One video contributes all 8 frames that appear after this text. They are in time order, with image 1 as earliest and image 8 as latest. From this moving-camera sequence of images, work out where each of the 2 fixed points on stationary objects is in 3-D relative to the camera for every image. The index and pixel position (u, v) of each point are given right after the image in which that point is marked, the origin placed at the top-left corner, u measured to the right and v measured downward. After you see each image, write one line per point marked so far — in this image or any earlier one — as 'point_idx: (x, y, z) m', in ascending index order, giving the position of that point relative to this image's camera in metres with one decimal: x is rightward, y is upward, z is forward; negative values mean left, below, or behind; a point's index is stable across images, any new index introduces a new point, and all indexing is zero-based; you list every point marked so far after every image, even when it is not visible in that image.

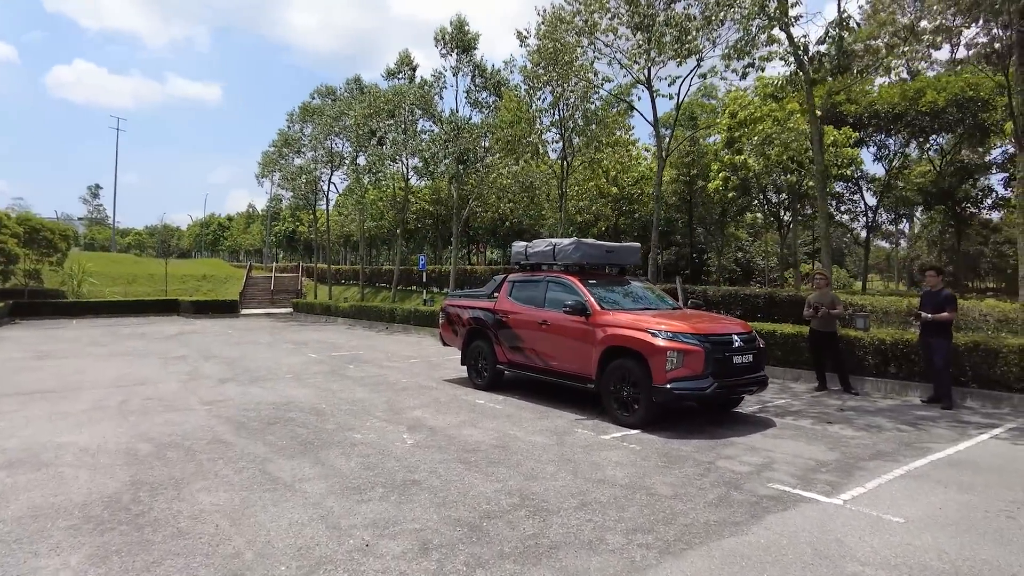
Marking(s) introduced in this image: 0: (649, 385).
0: (+1.5, -1.1, +6.9) m
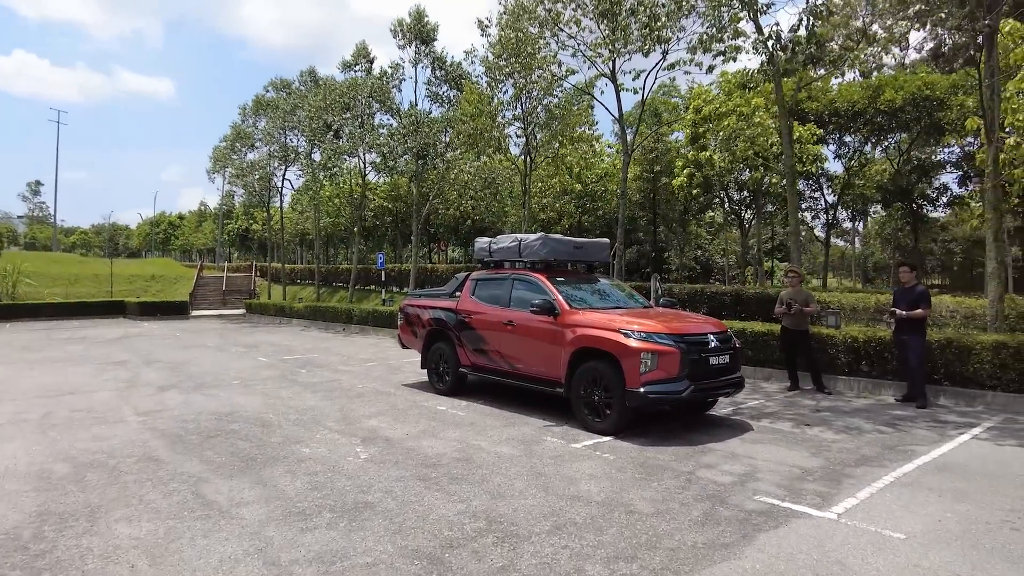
0: (+1.1, -1.0, +6.5) m
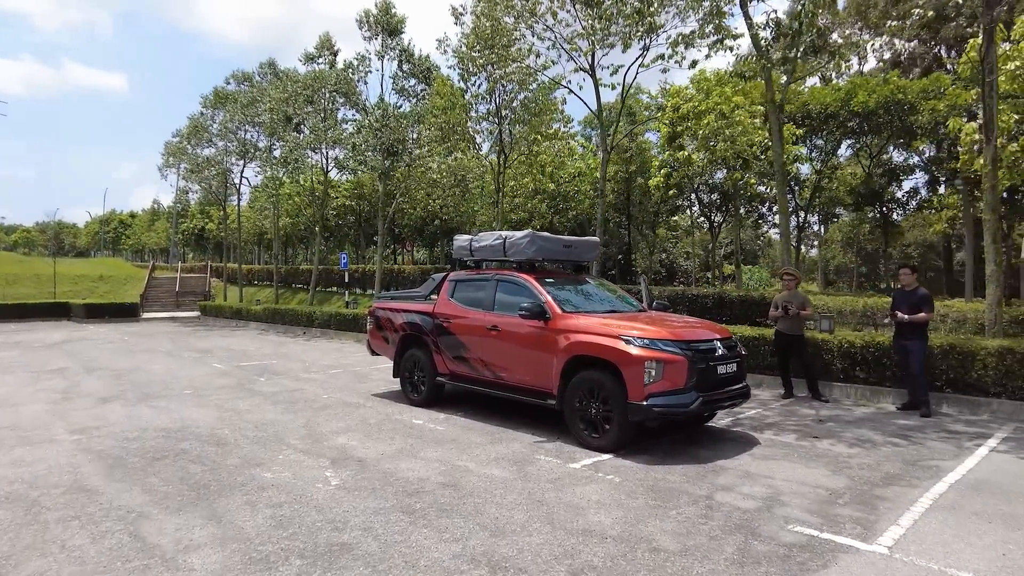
0: (+1.0, -1.1, +5.9) m
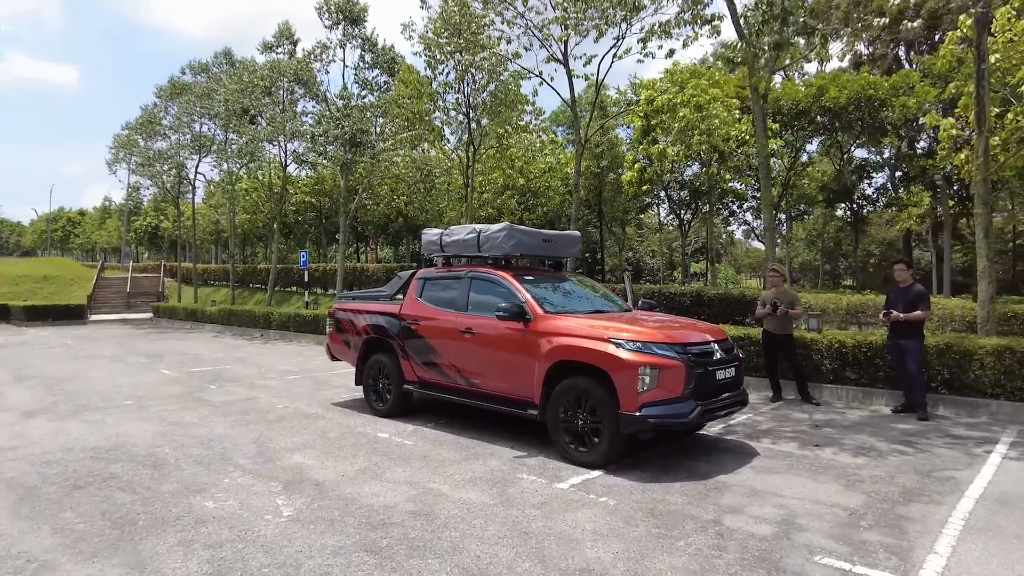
0: (+0.8, -1.0, +5.3) m
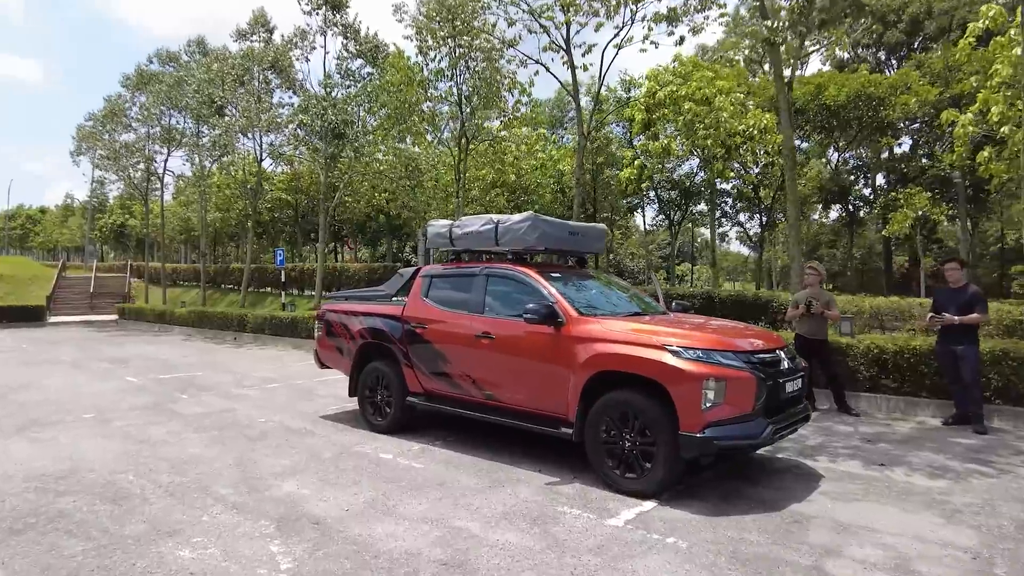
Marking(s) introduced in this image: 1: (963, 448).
0: (+1.1, -1.0, +4.5) m
1: (+4.3, -1.5, +6.0) m
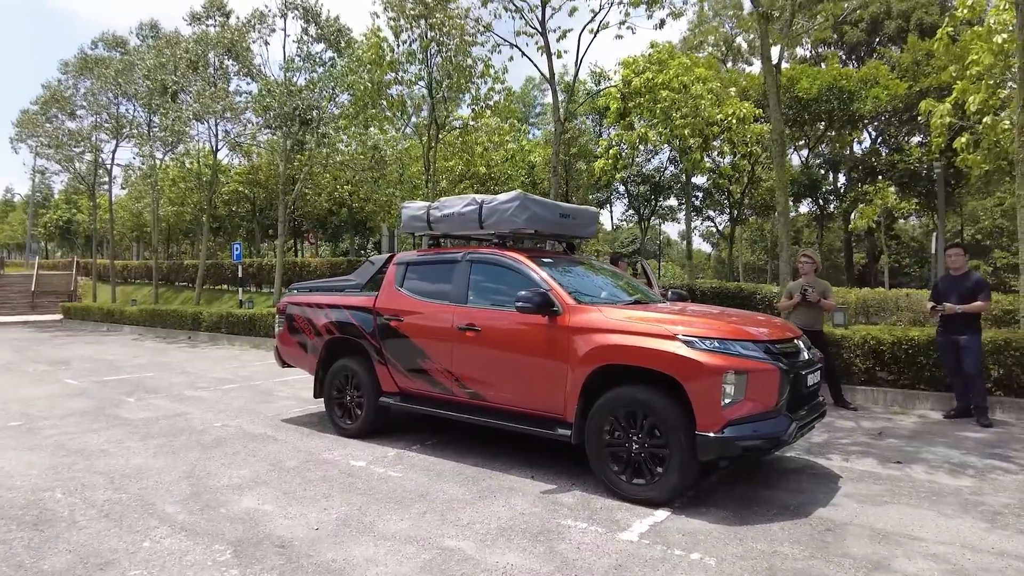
0: (+1.1, -0.9, +4.0) m
1: (+4.2, -1.4, +5.7) m
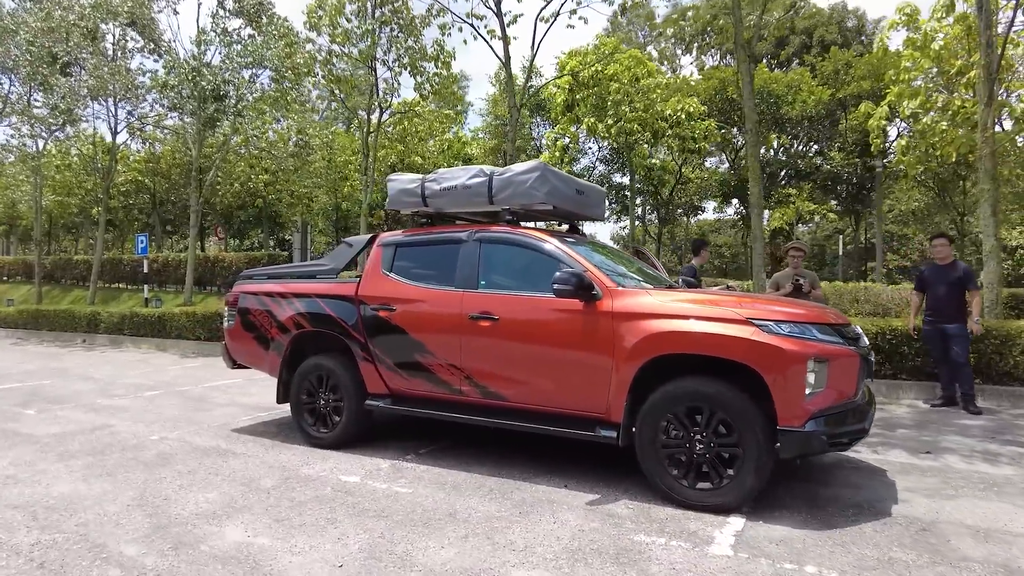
0: (+1.4, -0.8, +3.5) m
1: (+4.2, -1.3, +5.7) m
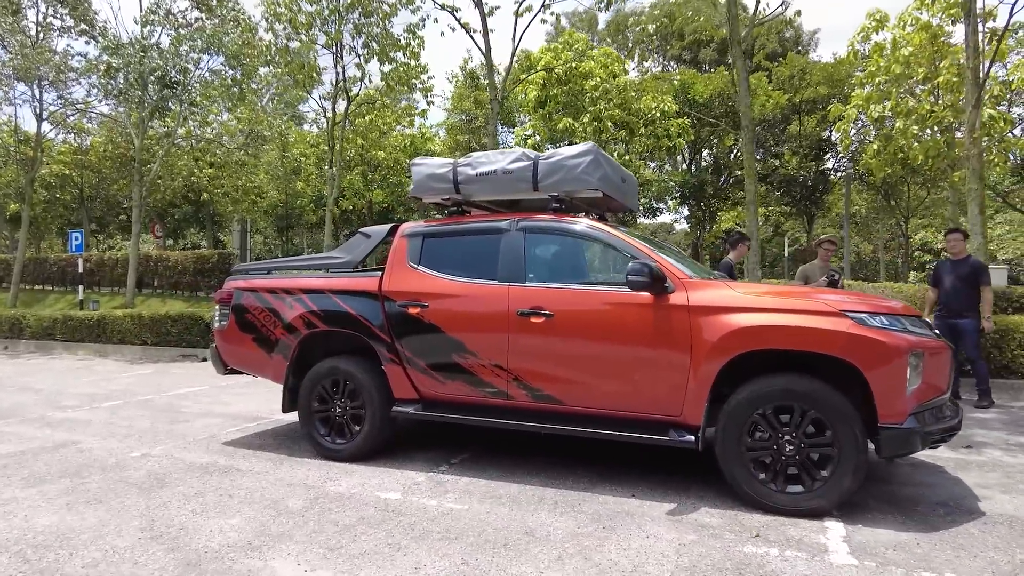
0: (+1.8, -0.7, +3.3) m
1: (+4.4, -1.2, +5.7) m
